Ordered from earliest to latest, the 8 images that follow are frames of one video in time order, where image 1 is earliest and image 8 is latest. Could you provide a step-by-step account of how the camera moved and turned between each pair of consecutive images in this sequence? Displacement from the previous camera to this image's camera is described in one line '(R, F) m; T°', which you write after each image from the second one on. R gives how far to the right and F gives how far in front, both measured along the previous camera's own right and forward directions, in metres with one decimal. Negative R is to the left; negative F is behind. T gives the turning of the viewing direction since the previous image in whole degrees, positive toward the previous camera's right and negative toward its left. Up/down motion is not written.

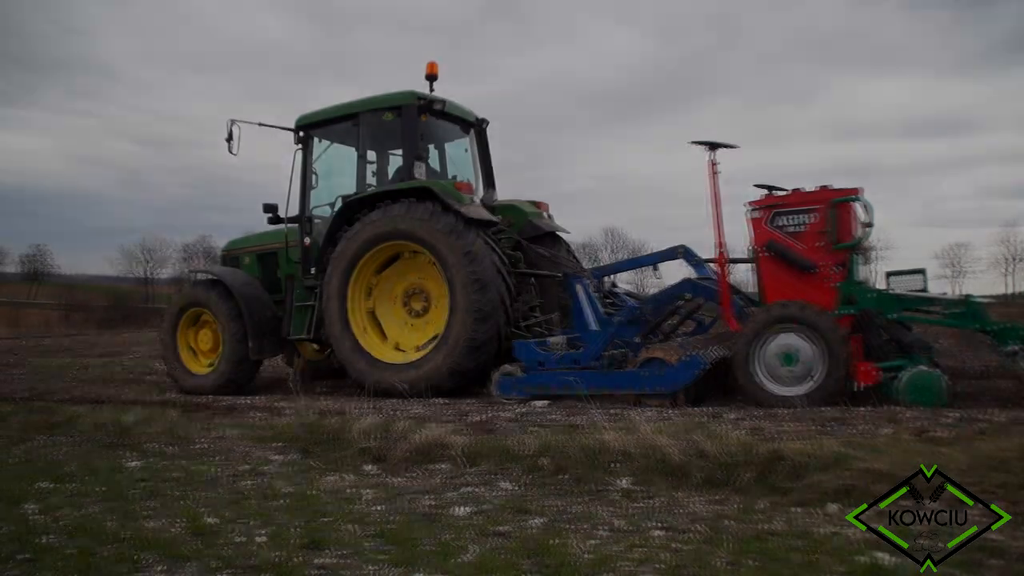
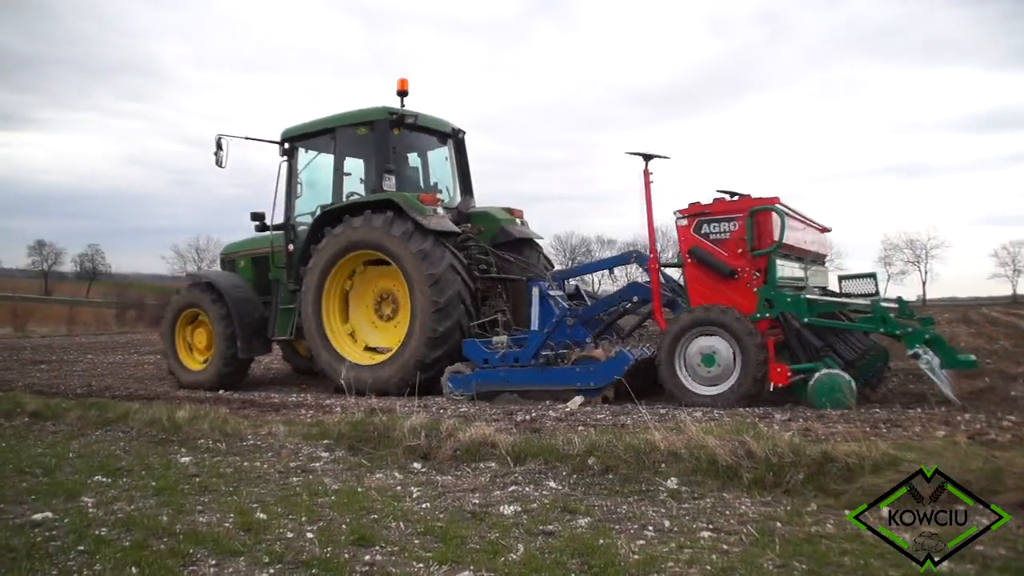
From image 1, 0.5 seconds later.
(0.0, 0.0) m; -3°
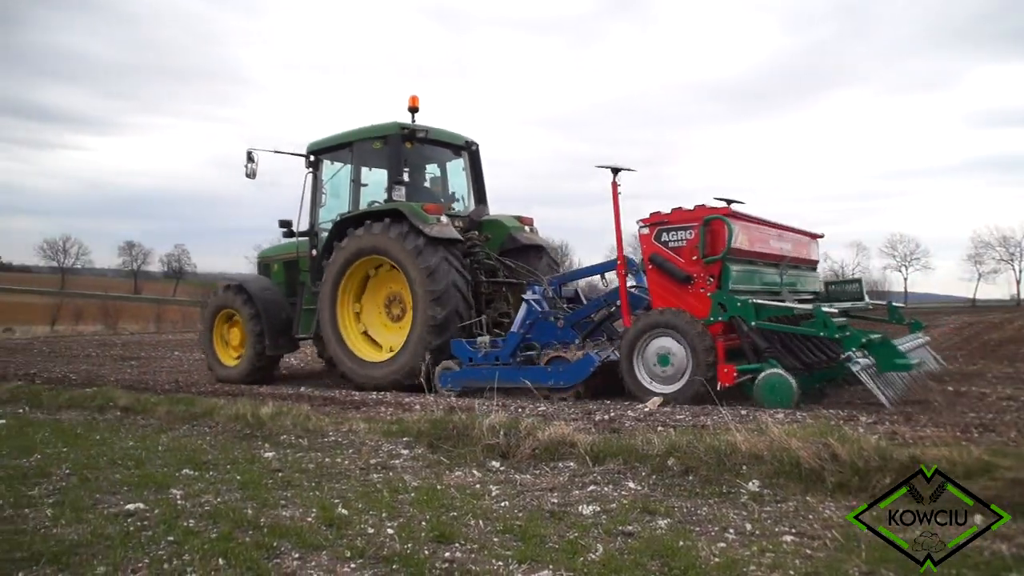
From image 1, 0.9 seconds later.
(-0.1, 0.0) m; -4°
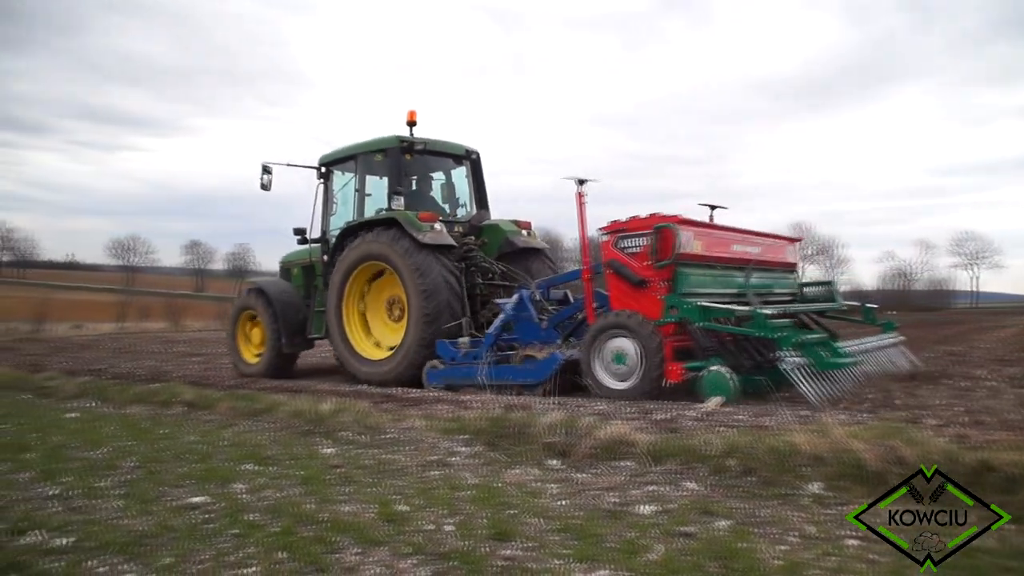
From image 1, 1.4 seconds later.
(0.0, 0.0) m; -3°
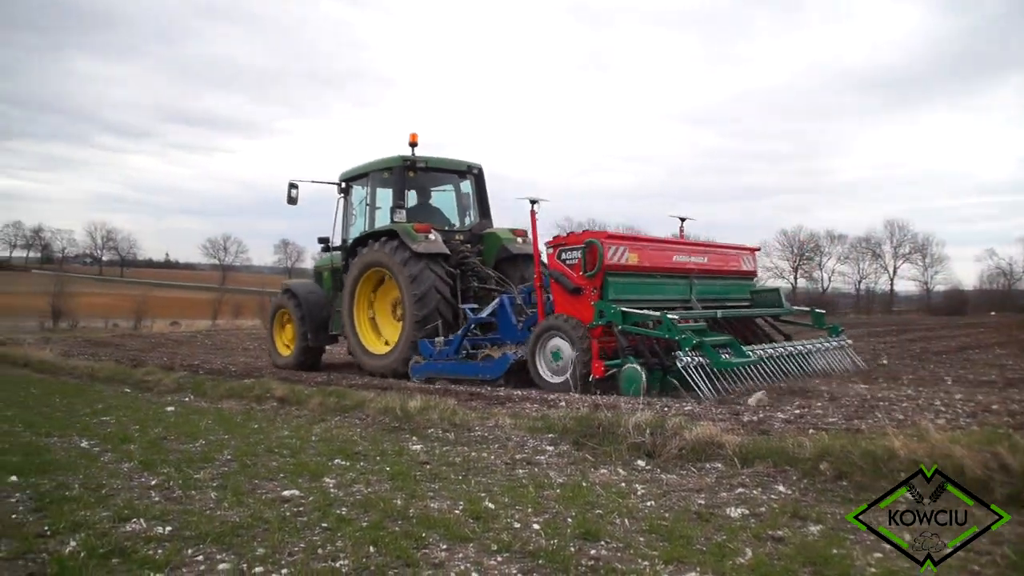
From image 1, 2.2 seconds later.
(-0.1, 0.0) m; -5°
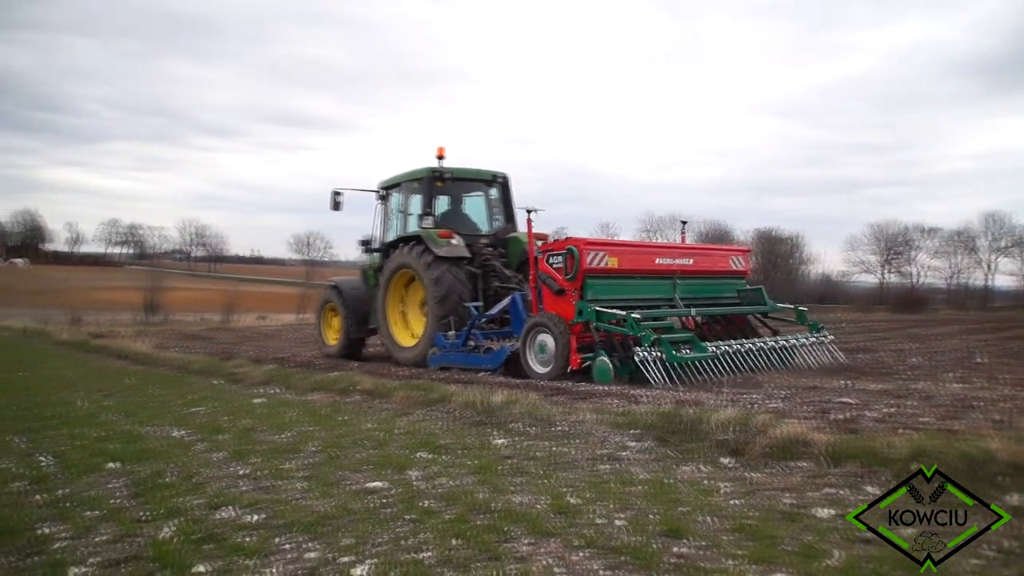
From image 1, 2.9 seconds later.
(-0.1, 0.0) m; -4°
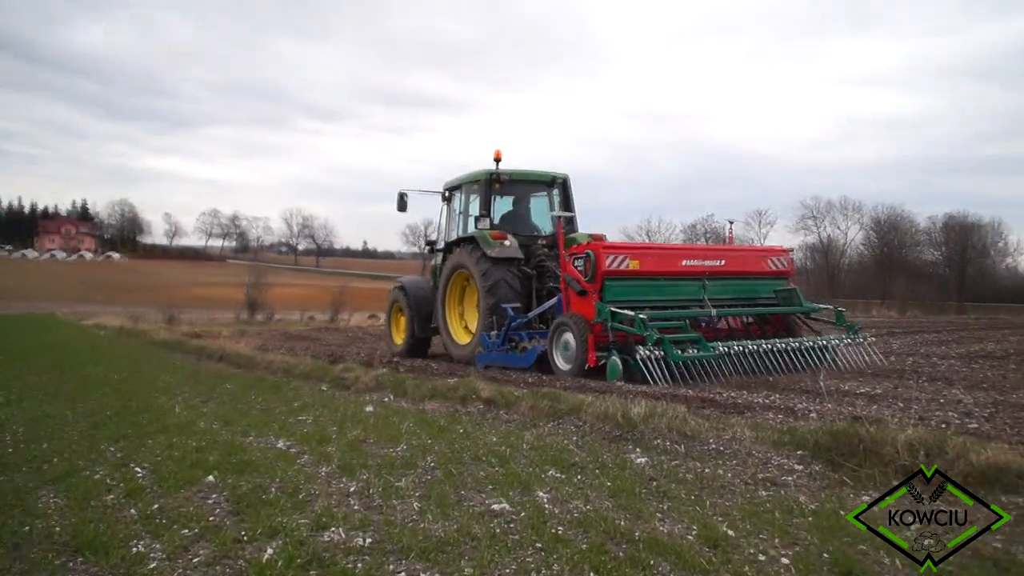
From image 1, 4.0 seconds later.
(-0.2, +0.6) m; -5°
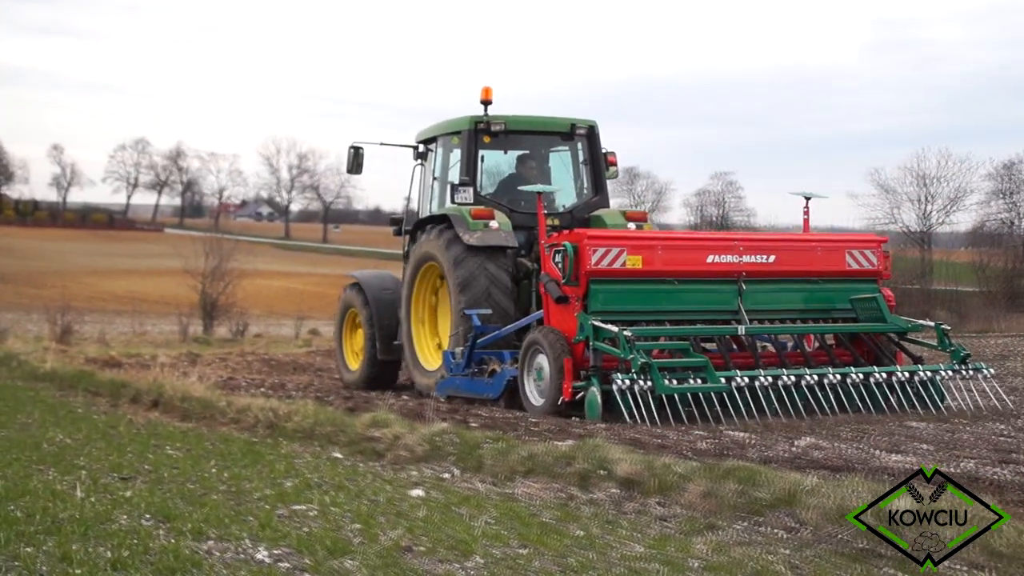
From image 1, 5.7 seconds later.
(-0.5, +1.9) m; +2°
